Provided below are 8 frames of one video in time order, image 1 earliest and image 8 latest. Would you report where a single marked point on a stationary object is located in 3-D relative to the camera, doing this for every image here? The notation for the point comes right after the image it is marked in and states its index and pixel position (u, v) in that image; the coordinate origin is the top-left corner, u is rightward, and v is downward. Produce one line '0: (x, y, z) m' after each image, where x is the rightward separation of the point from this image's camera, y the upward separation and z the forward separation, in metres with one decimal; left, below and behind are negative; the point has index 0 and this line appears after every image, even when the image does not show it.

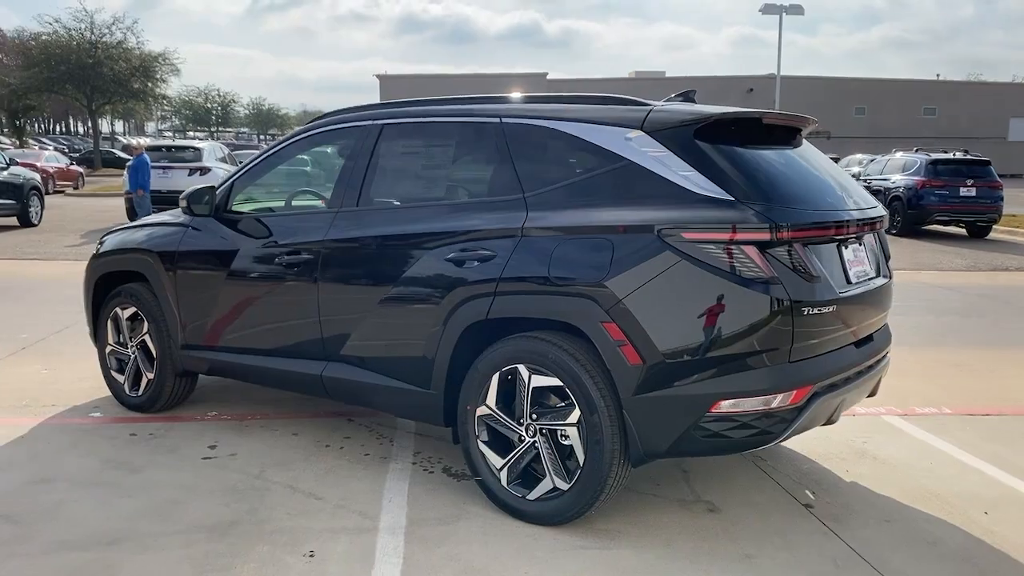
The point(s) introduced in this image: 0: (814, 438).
0: (+1.7, -0.8, +5.0) m
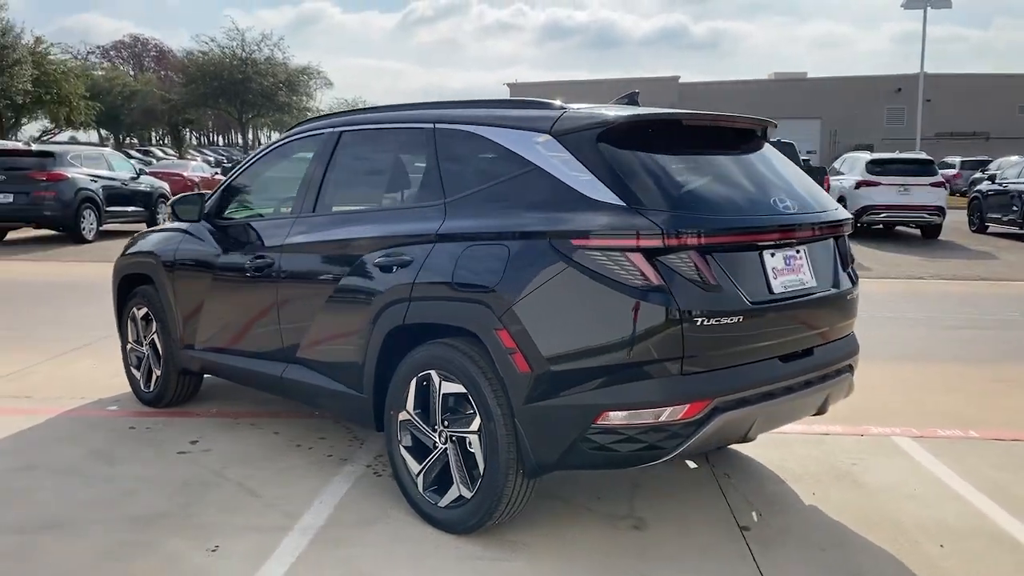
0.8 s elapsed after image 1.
0: (+1.5, -0.9, +4.7) m
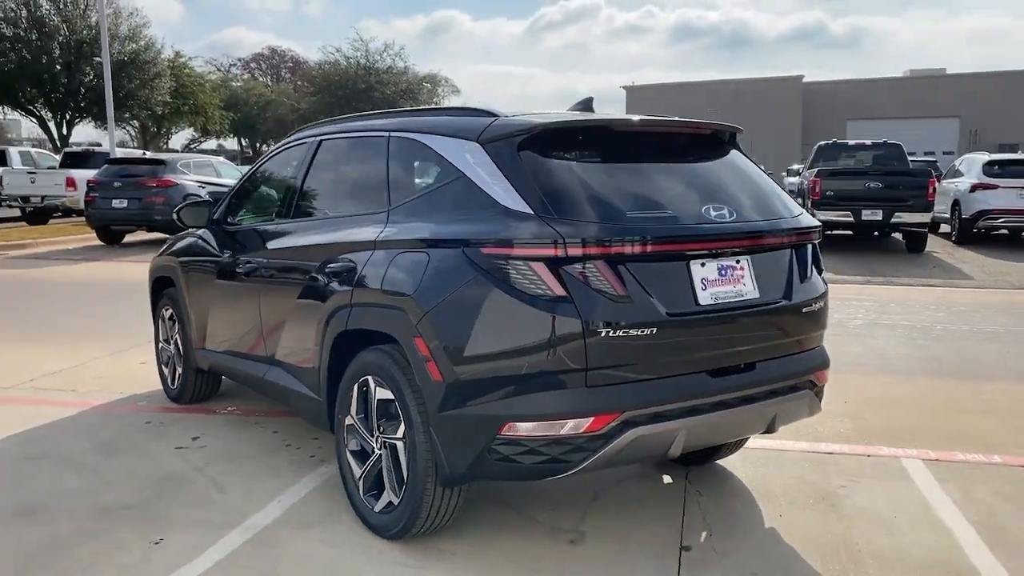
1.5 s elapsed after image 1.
0: (+1.3, -1.0, +4.5) m
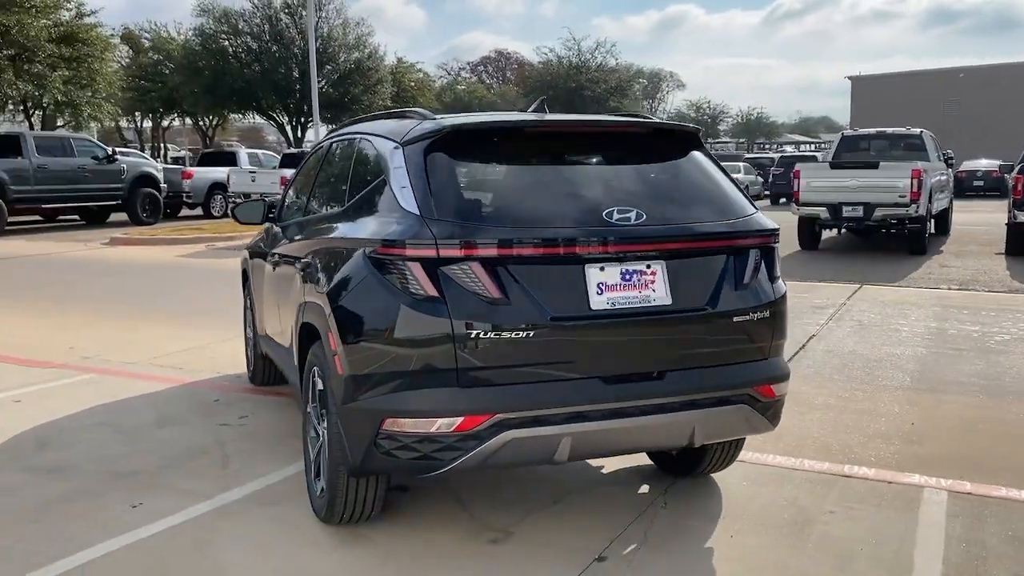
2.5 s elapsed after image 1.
0: (+1.2, -1.0, +4.2) m
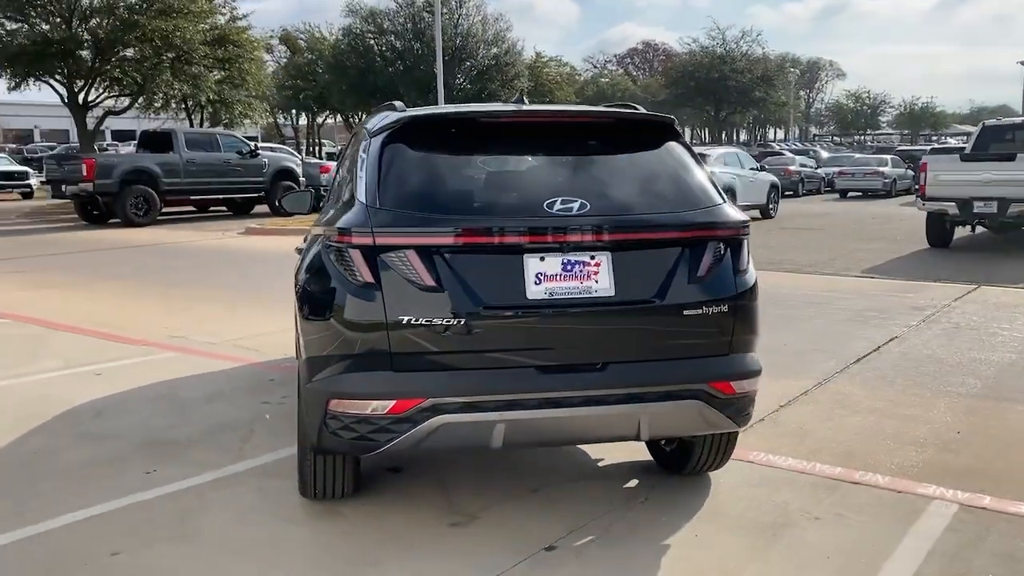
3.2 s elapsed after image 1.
0: (+1.1, -1.0, +4.0) m
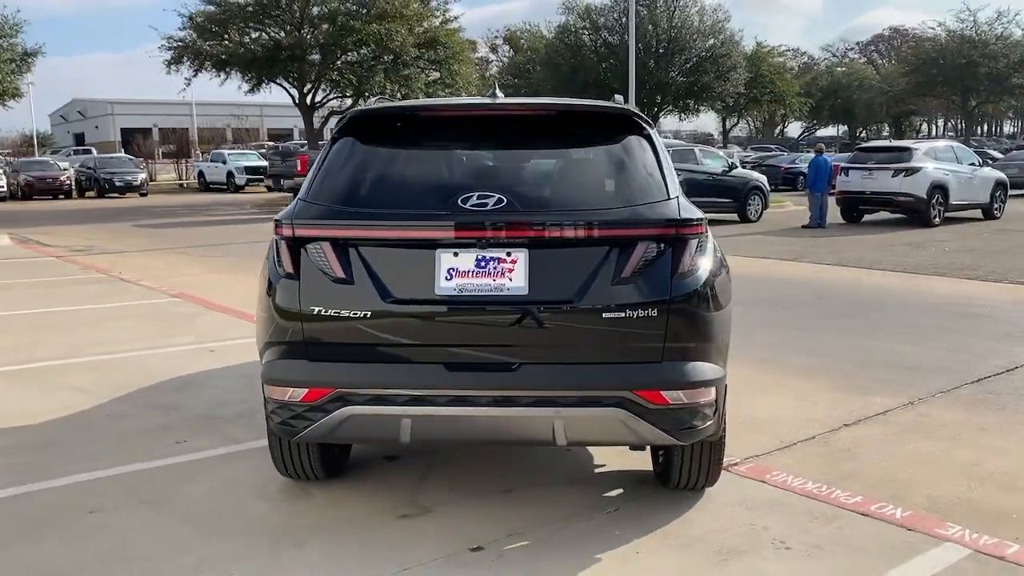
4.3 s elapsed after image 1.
0: (+0.9, -1.0, +3.7) m
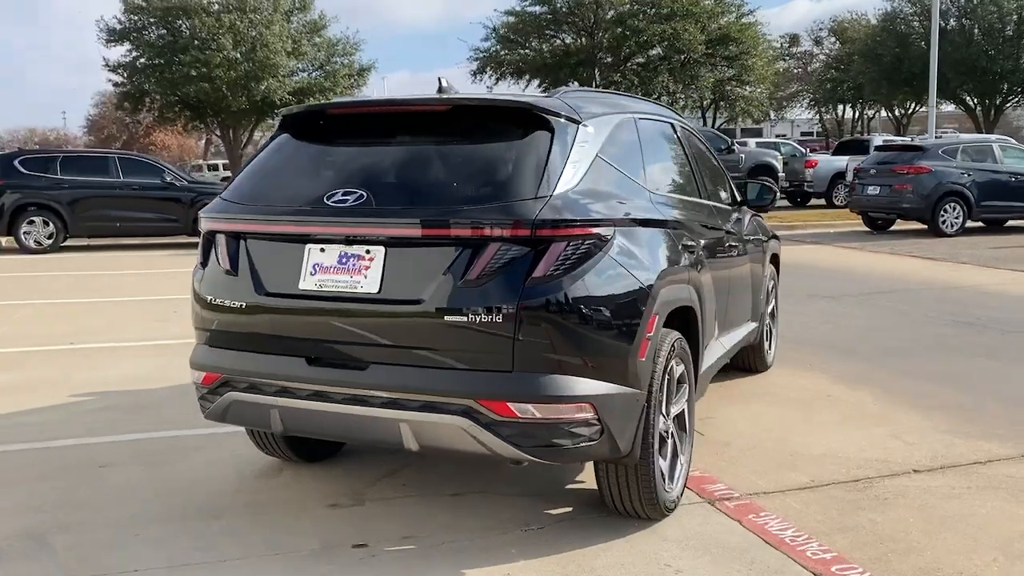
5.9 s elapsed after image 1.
0: (+0.5, -1.0, +3.3) m
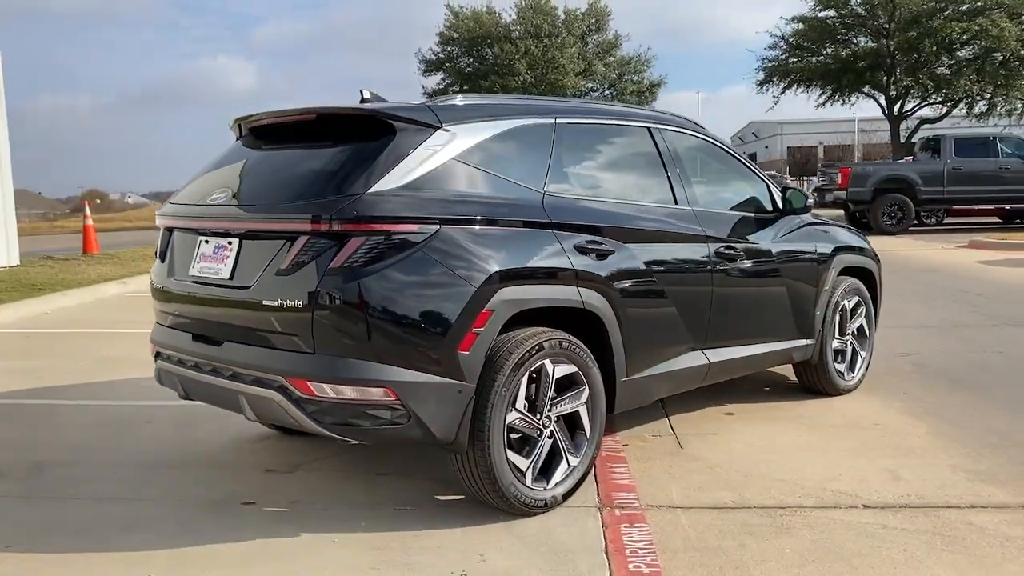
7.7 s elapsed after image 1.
0: (-0.2, -1.0, +3.4) m
